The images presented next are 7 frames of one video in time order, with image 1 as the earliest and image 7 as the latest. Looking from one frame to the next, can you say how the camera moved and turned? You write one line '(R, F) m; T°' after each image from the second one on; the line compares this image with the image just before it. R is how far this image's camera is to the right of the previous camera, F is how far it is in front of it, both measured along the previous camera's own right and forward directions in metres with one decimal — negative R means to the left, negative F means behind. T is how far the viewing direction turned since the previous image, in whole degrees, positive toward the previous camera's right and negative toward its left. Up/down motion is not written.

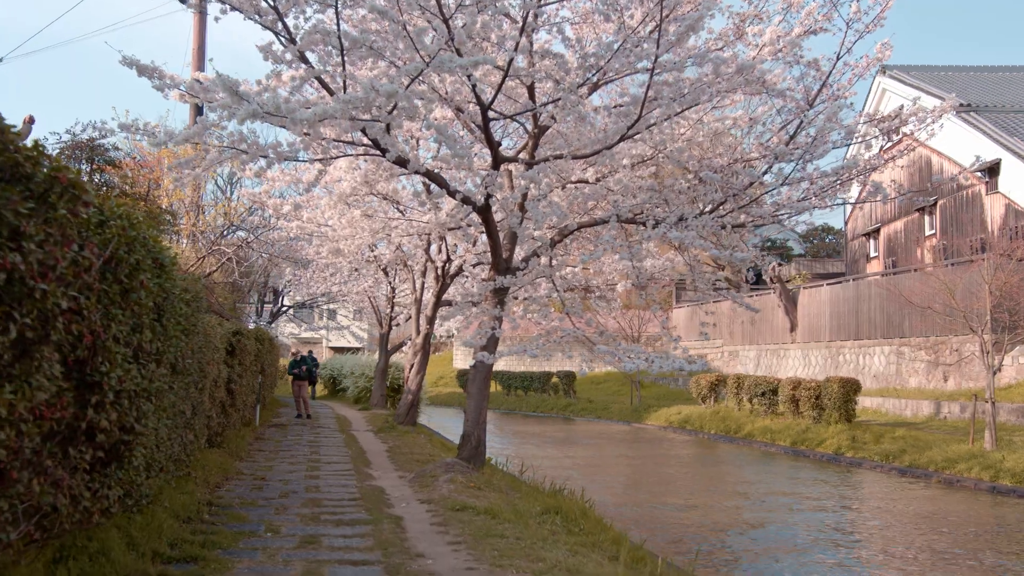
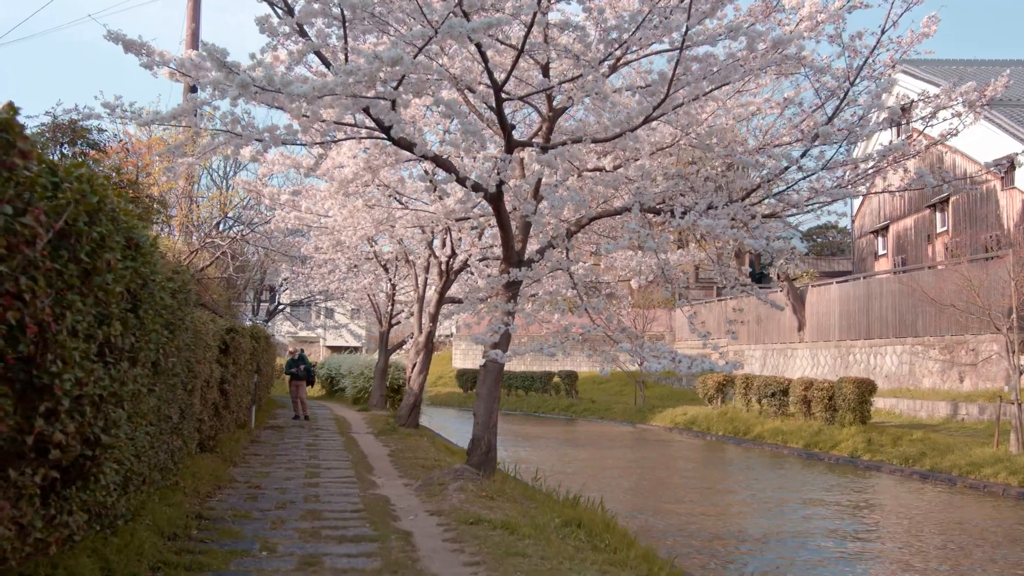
(-0.2, +0.6) m; 0°
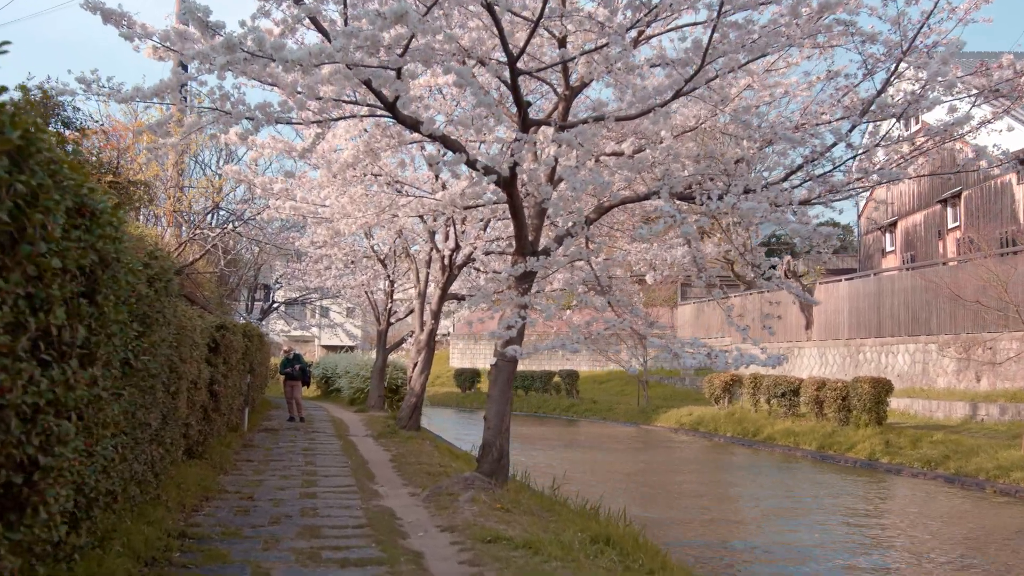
(-0.2, +0.7) m; 0°
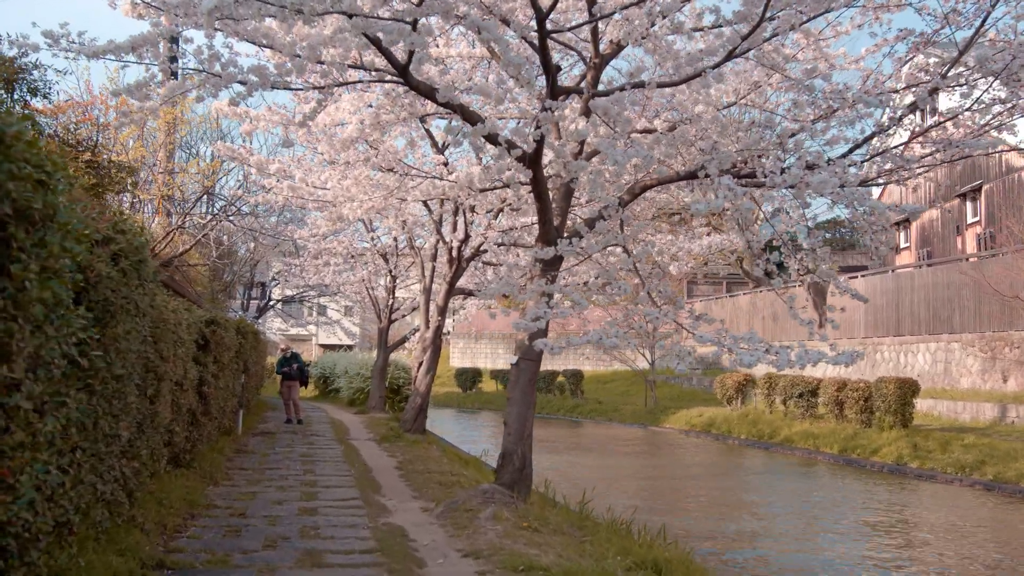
(-0.2, +0.9) m; 0°
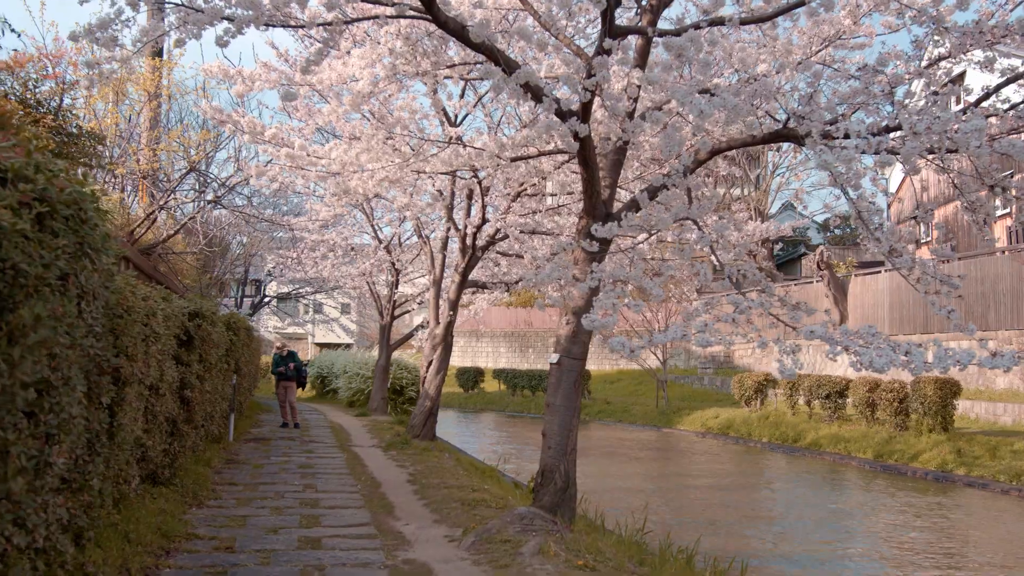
(-0.4, +1.2) m; 0°
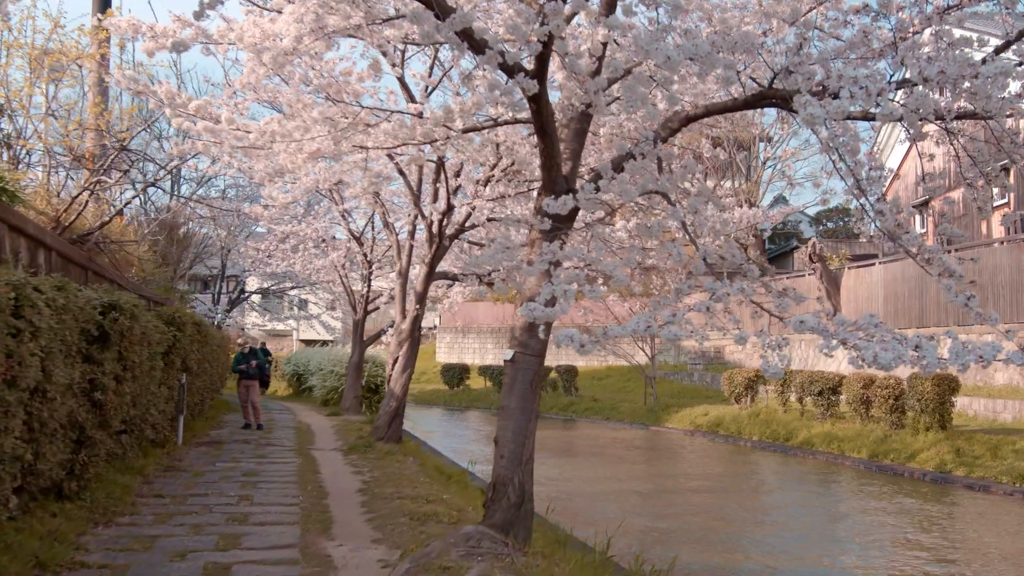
(+0.3, +0.8) m; 0°
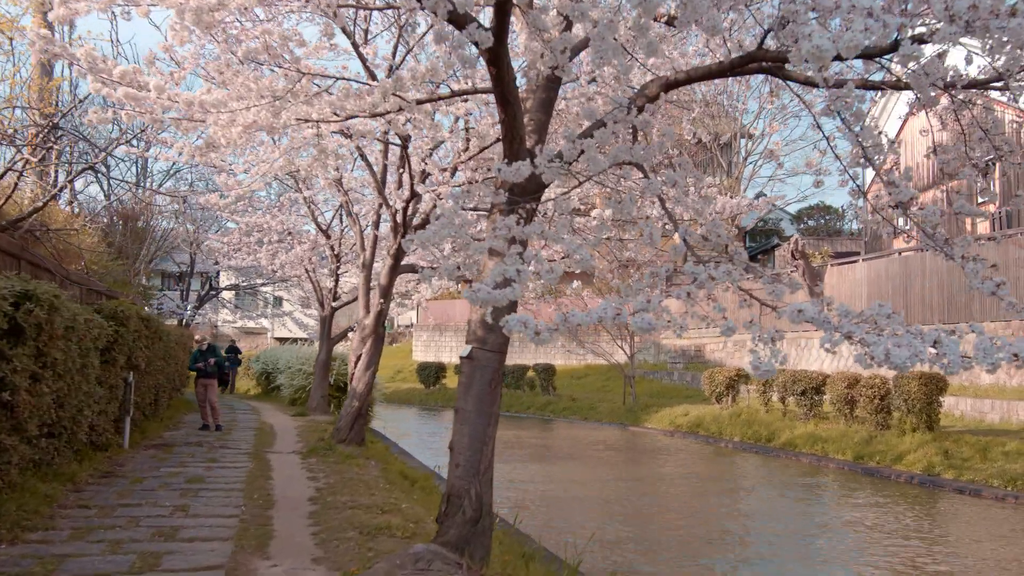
(+0.1, +0.6) m; +1°
